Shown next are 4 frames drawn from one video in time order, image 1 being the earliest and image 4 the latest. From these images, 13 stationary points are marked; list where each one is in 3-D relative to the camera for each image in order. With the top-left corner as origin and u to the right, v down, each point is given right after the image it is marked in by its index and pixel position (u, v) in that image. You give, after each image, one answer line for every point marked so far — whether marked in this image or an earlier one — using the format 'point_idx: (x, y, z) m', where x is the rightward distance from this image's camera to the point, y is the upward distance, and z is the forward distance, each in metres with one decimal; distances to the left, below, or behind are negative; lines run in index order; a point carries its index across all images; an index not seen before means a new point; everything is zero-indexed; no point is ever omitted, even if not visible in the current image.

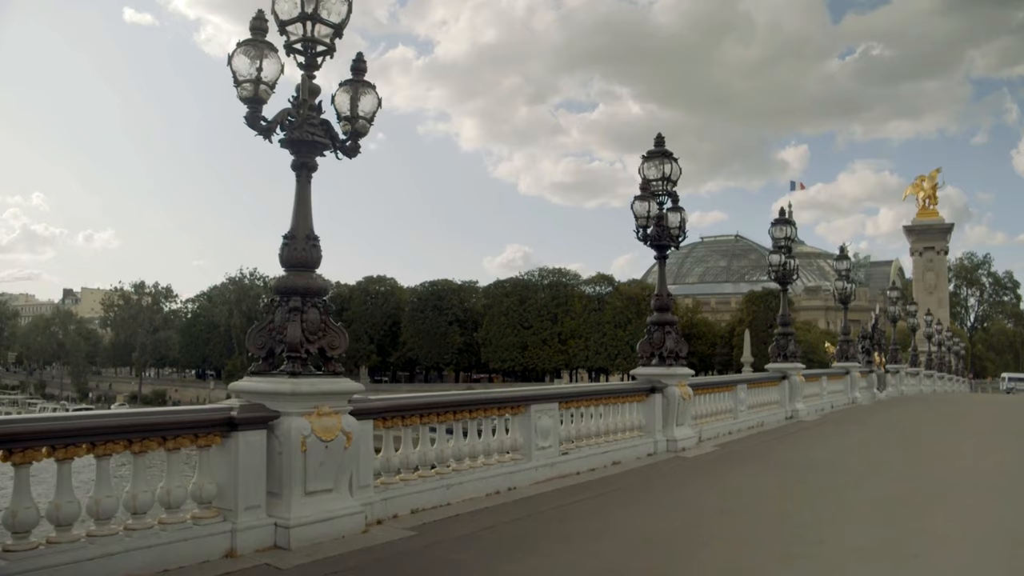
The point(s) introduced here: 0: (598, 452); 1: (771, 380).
0: (+1.1, -2.1, +10.8) m
1: (+5.5, -2.0, +18.2) m
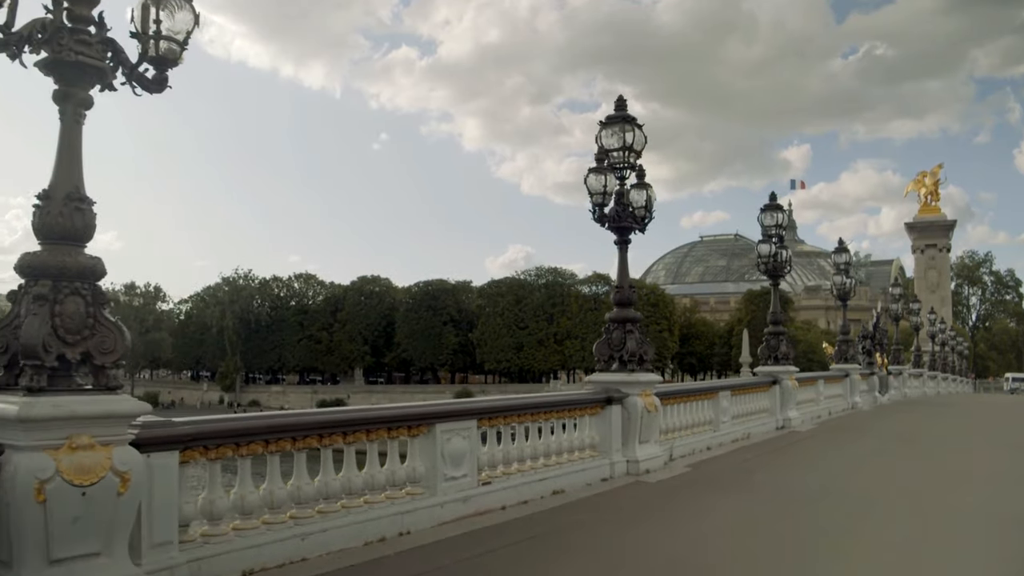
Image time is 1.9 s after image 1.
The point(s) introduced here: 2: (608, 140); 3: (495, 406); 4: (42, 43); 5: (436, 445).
0: (+0.2, -2.0, +8.7) m
1: (+4.7, -1.8, +16.1) m
2: (+1.2, +1.9, +11.1) m
3: (-0.2, -1.2, +8.4) m
4: (-2.8, +1.5, +5.0) m
5: (-0.7, -1.4, +7.6) m
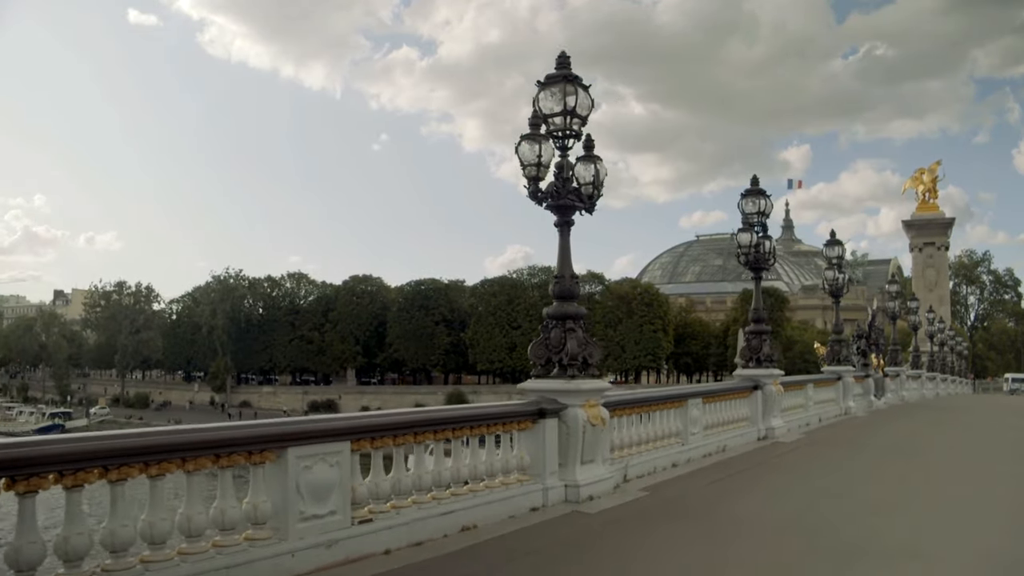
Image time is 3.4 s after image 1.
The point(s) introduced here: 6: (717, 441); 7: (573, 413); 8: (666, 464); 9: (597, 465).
0: (-0.7, -1.9, +7.0) m
1: (+3.8, -1.7, +14.4) m
2: (+0.4, +2.0, +9.4) m
3: (-1.0, -1.1, +6.7) m
4: (-3.6, +1.6, +3.3) m
5: (-1.5, -1.3, +5.9) m
6: (+3.2, -2.3, +13.0) m
7: (+0.6, -1.3, +8.7) m
8: (+2.0, -2.3, +11.1) m
9: (+0.9, -1.9, +9.1) m
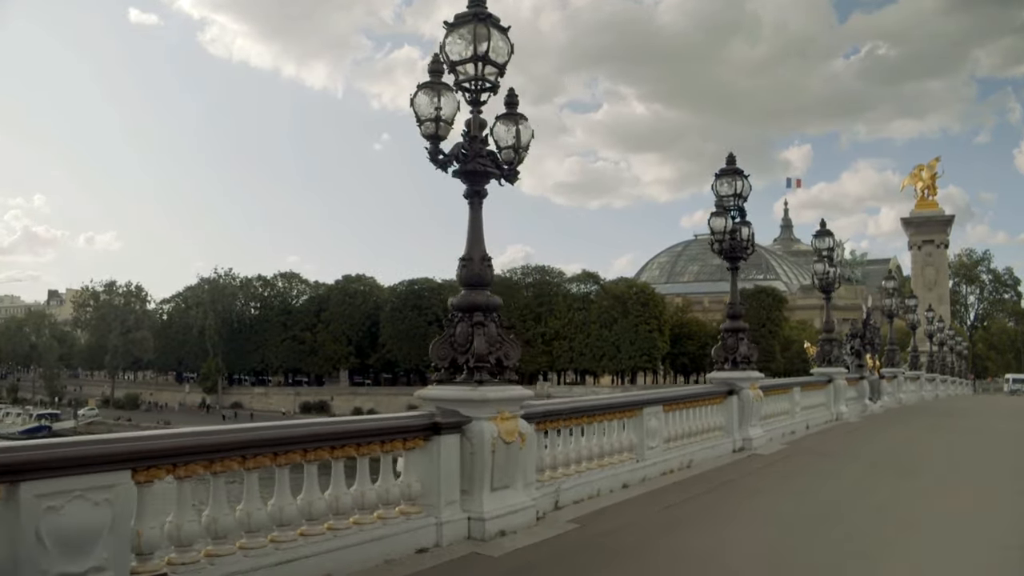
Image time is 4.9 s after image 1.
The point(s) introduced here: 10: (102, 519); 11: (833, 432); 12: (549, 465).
0: (-1.6, -1.7, +5.3) m
1: (+2.9, -1.6, +12.7) m
2: (-0.5, +2.2, +7.7) m
3: (-1.9, -0.9, +5.0) m
4: (-4.5, +1.7, +1.6) m
5: (-2.4, -1.2, +4.2) m
6: (+2.3, -2.2, +11.3) m
7: (-0.3, -1.2, +7.0) m
8: (+1.1, -2.2, +9.4) m
9: (0.0, -1.8, +7.4) m
10: (-2.2, -1.2, +4.5) m
11: (+6.9, -3.1, +18.2) m
12: (+0.4, -1.7, +8.4) m
